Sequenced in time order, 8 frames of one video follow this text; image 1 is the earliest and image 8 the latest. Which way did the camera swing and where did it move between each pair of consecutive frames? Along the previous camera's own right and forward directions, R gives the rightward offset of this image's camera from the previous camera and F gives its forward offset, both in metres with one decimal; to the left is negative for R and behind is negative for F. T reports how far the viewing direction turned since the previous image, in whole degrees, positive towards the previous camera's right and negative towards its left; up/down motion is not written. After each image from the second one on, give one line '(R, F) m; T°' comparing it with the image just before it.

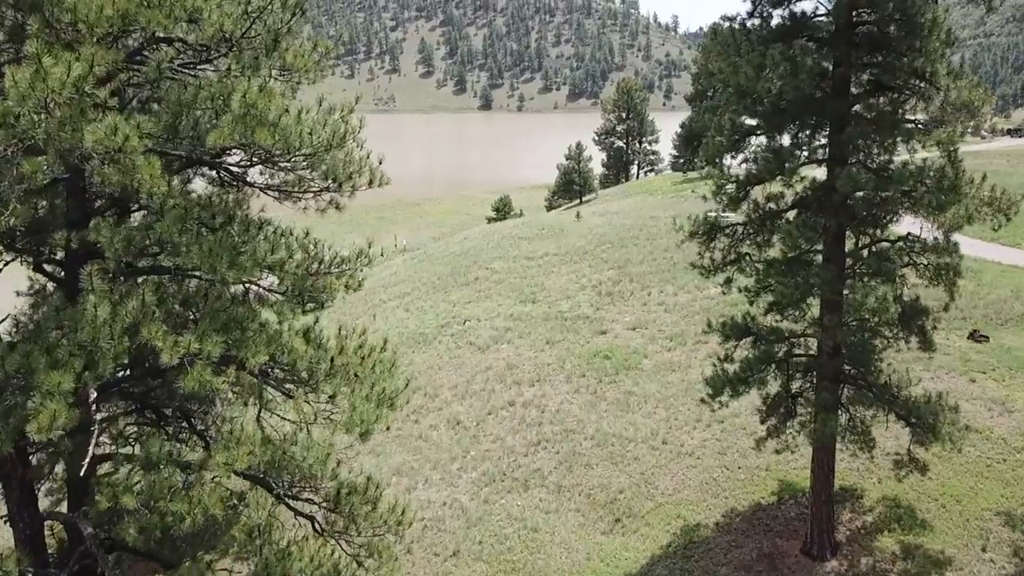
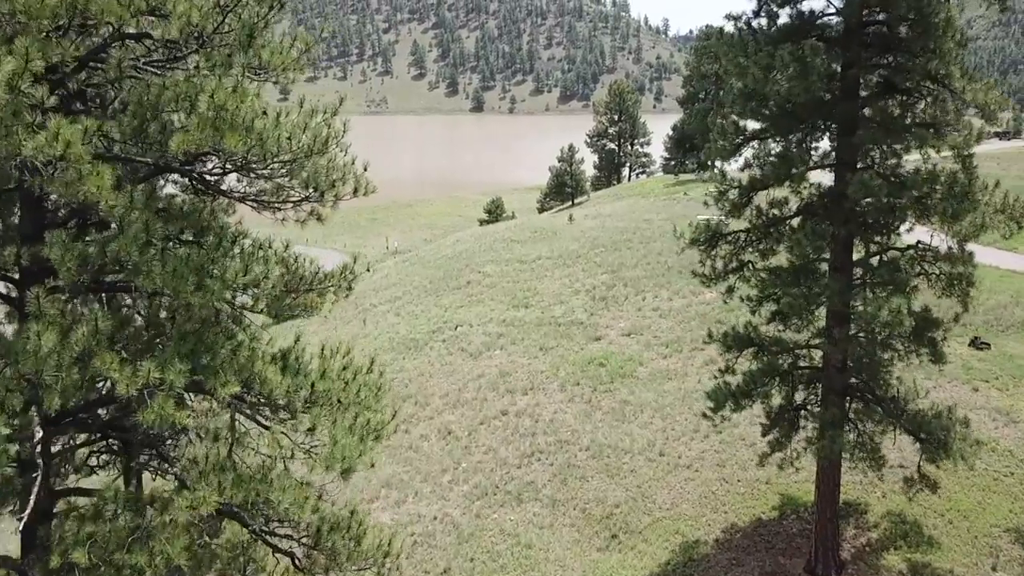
(-0.1, +0.5) m; +1°
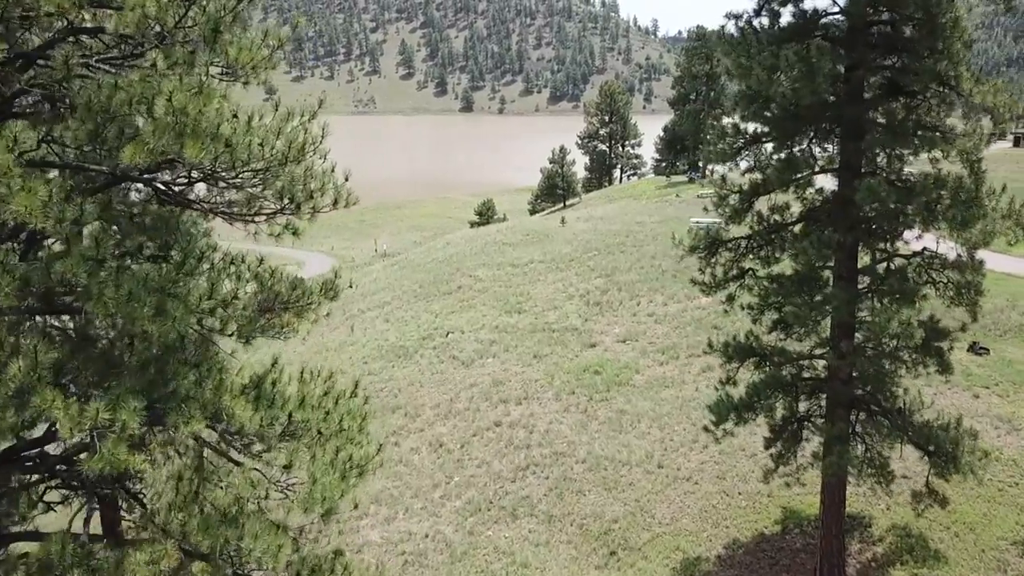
(0.0, +0.5) m; +1°
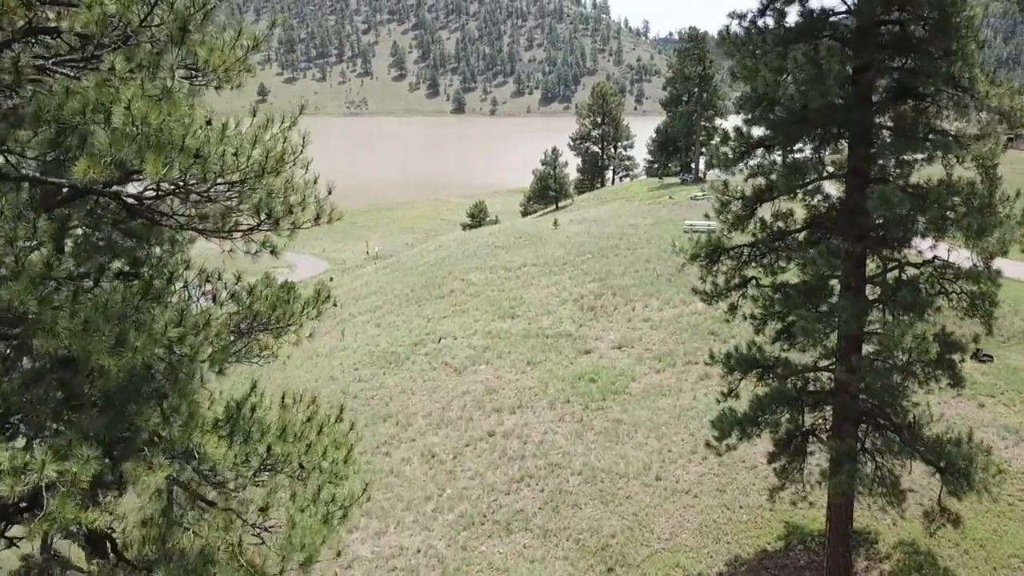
(-0.1, +0.4) m; +1°
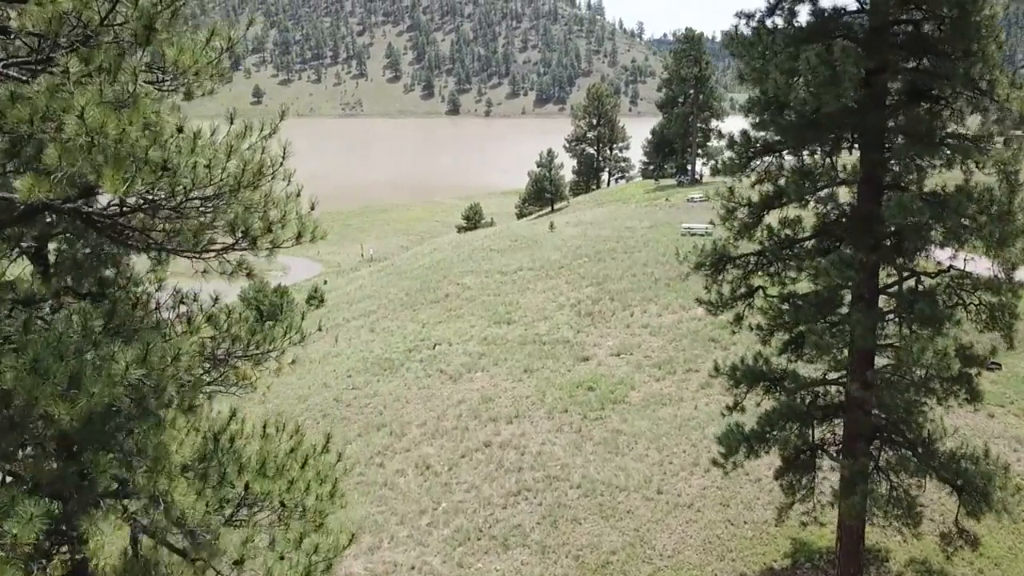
(0.0, +0.4) m; 0°
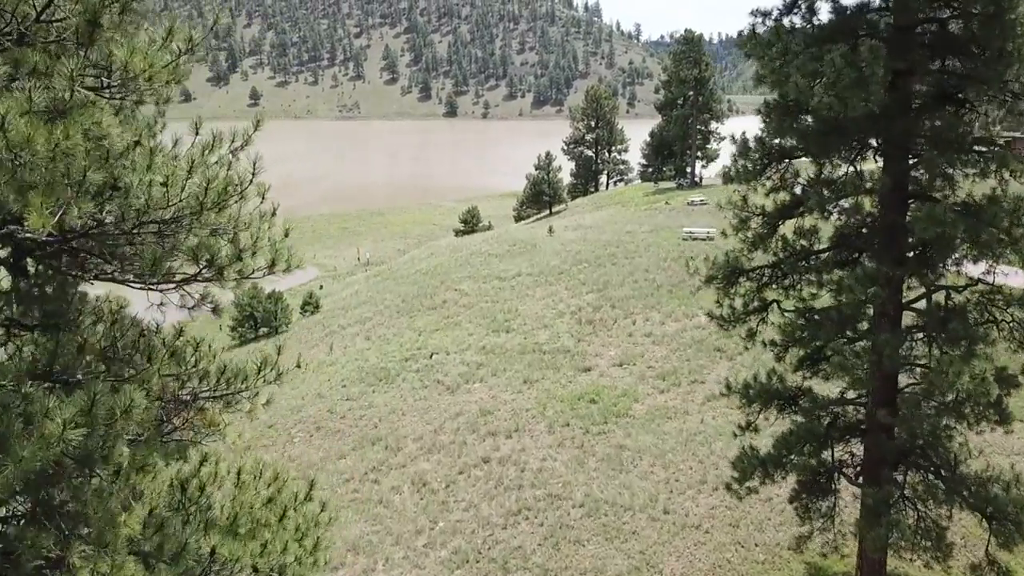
(0.0, +0.6) m; 0°
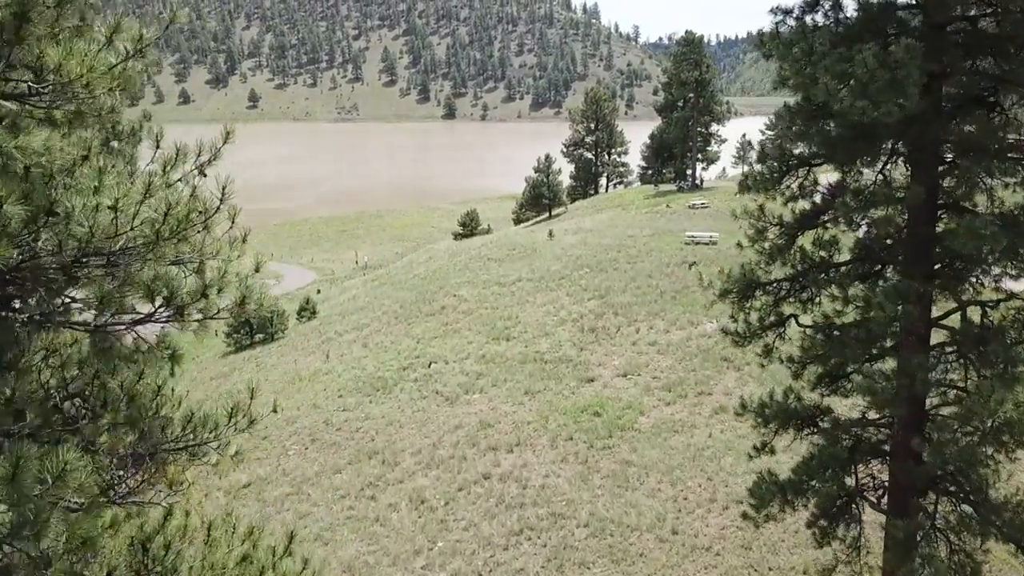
(-0.1, +0.6) m; 0°
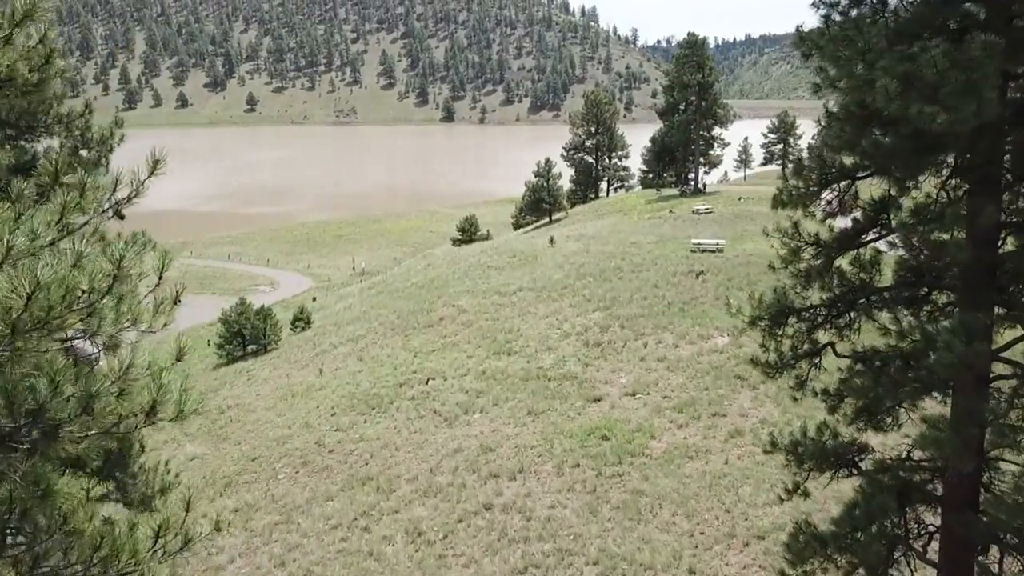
(-0.1, +1.0) m; 0°
